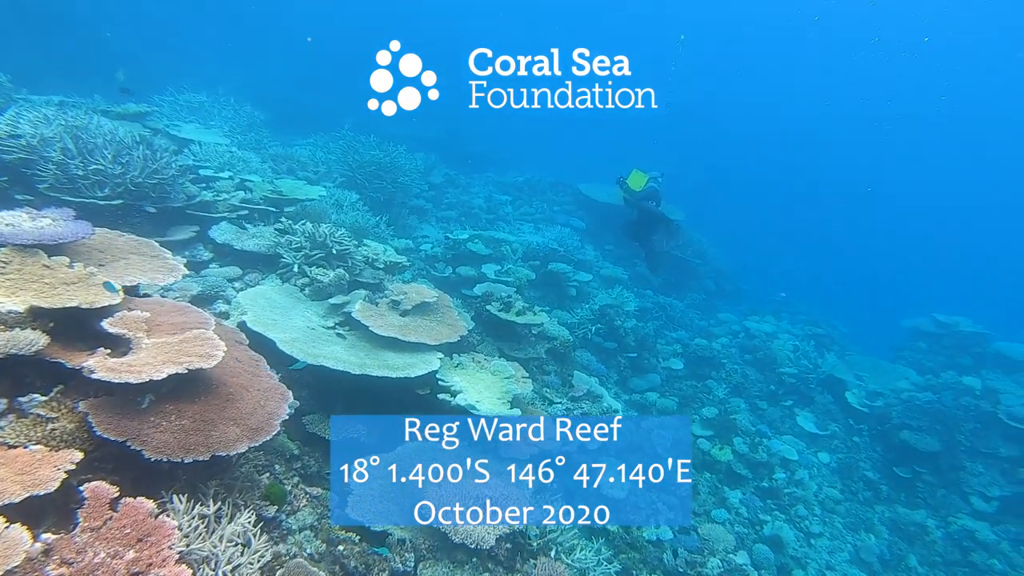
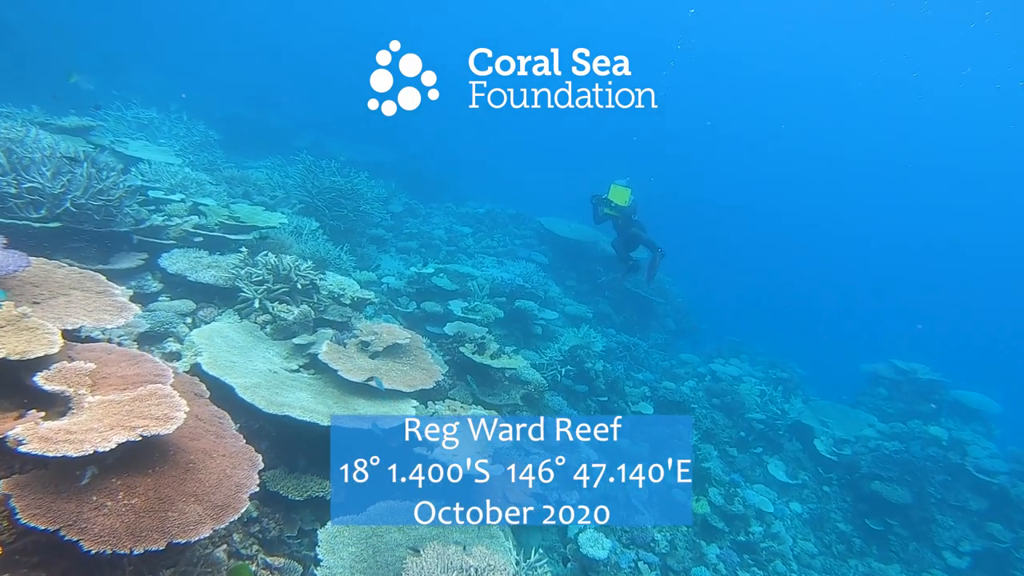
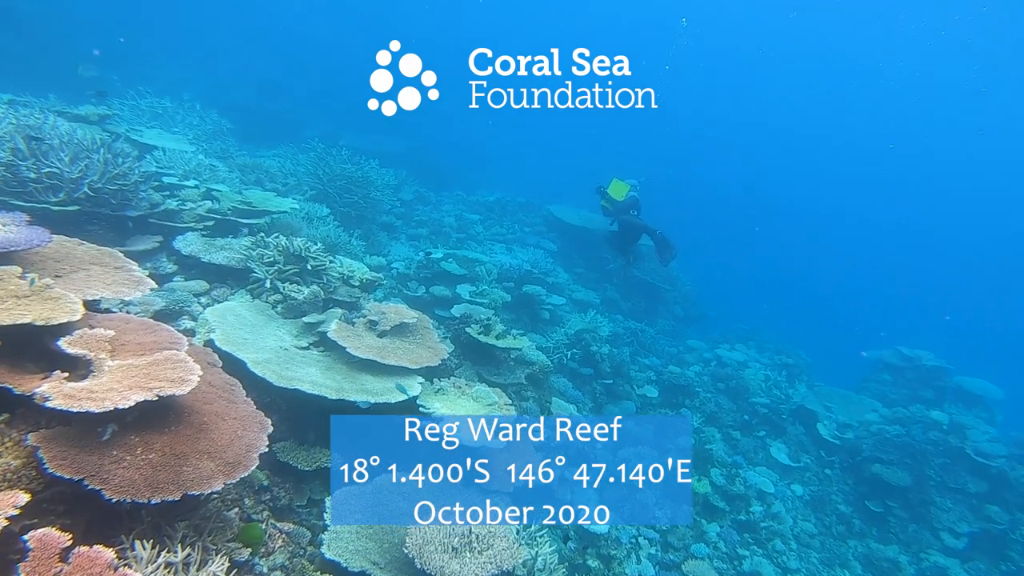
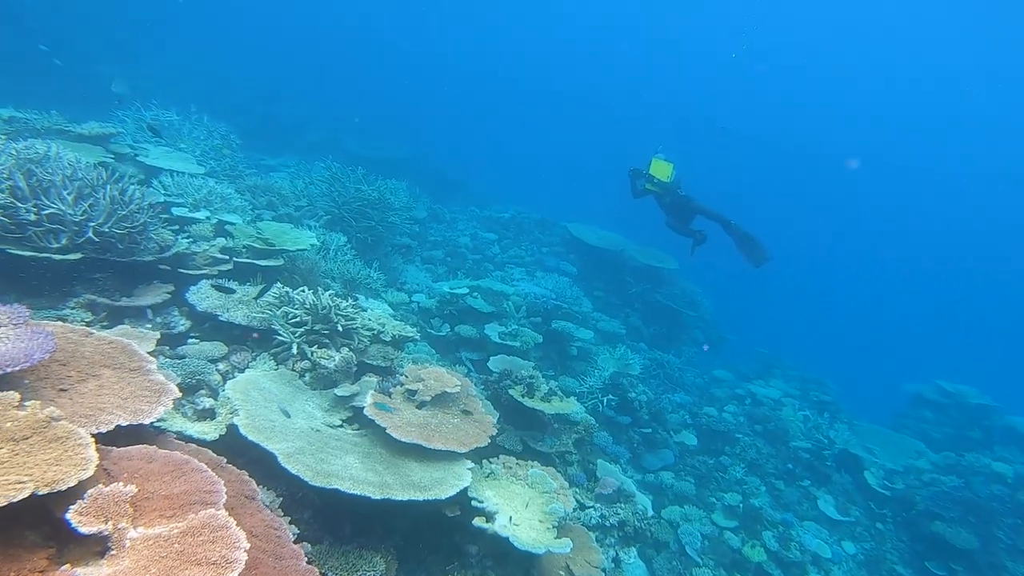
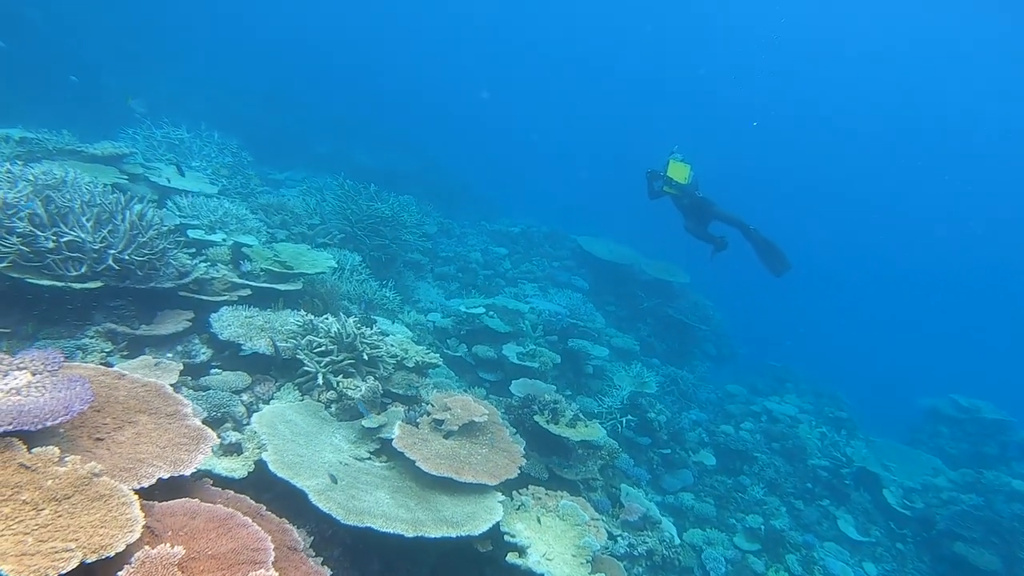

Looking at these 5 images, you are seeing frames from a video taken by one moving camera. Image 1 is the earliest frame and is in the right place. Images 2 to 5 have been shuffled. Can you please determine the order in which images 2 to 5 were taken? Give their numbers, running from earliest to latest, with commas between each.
3, 2, 4, 5
